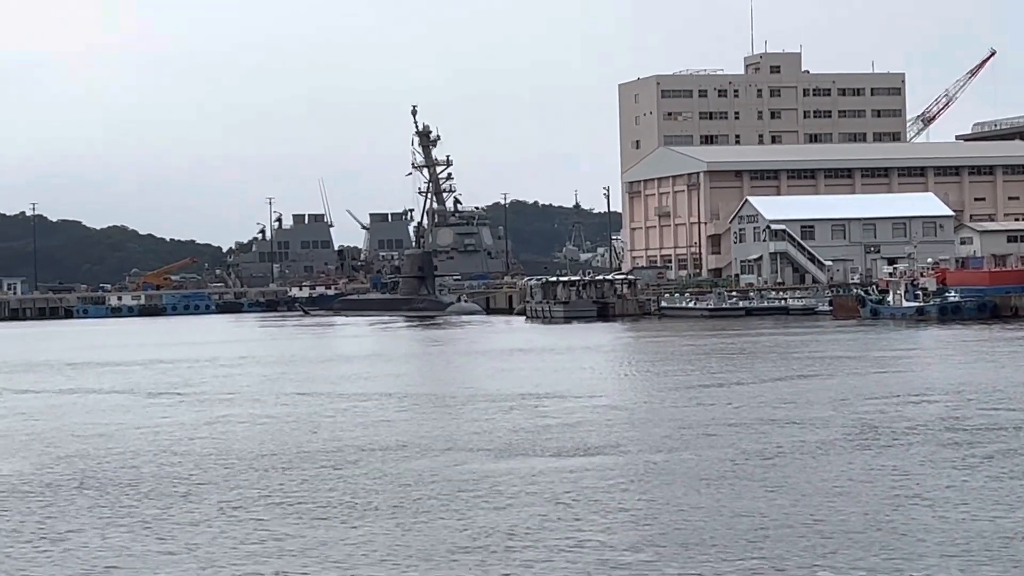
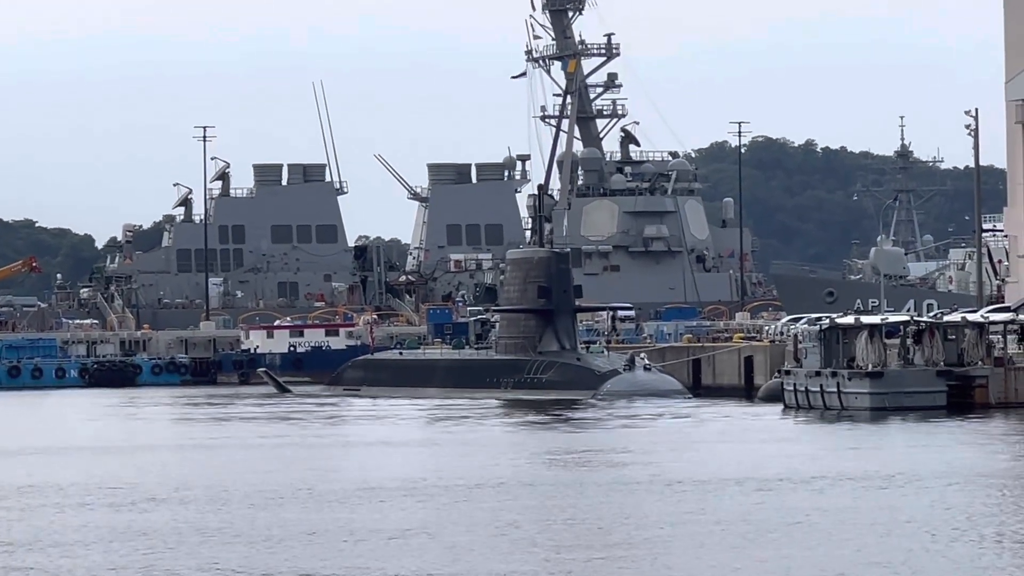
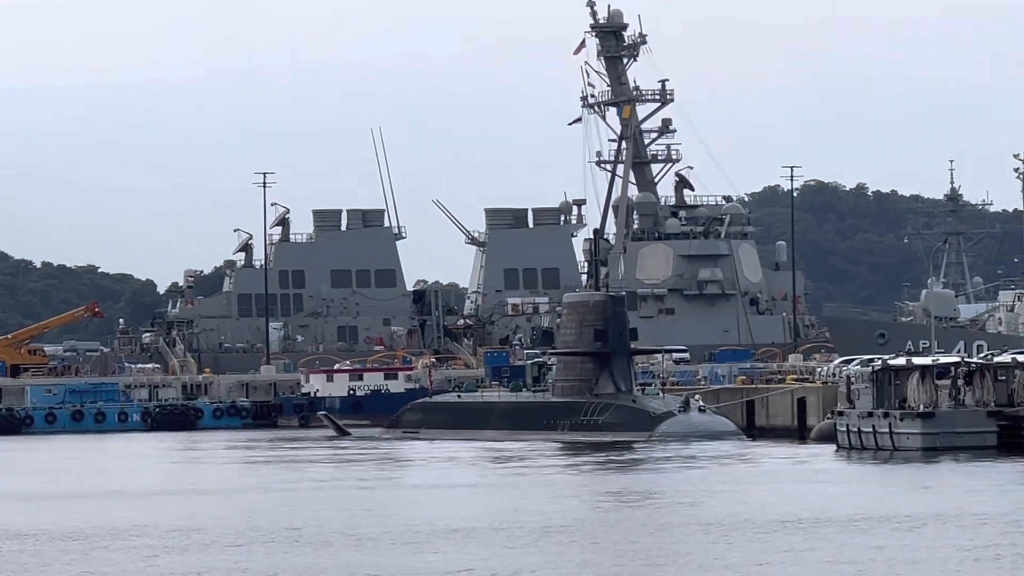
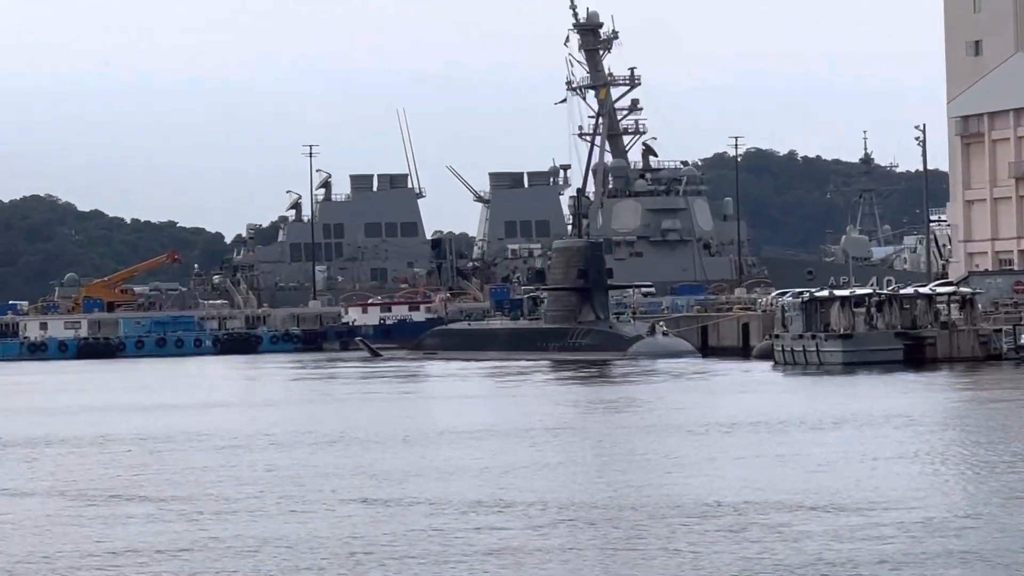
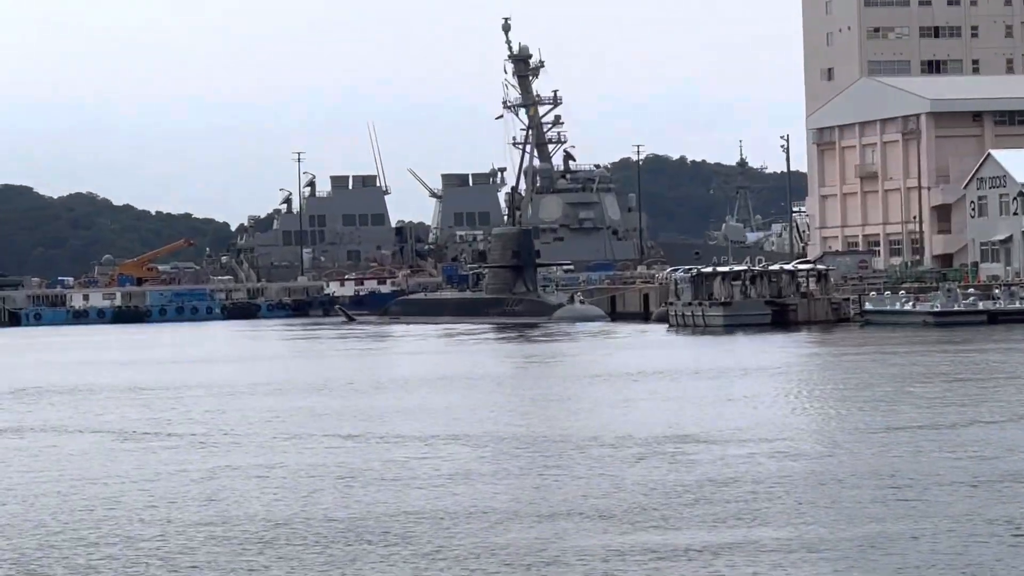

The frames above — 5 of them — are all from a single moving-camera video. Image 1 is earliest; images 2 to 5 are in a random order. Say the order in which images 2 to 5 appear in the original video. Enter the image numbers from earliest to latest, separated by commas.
5, 4, 3, 2
